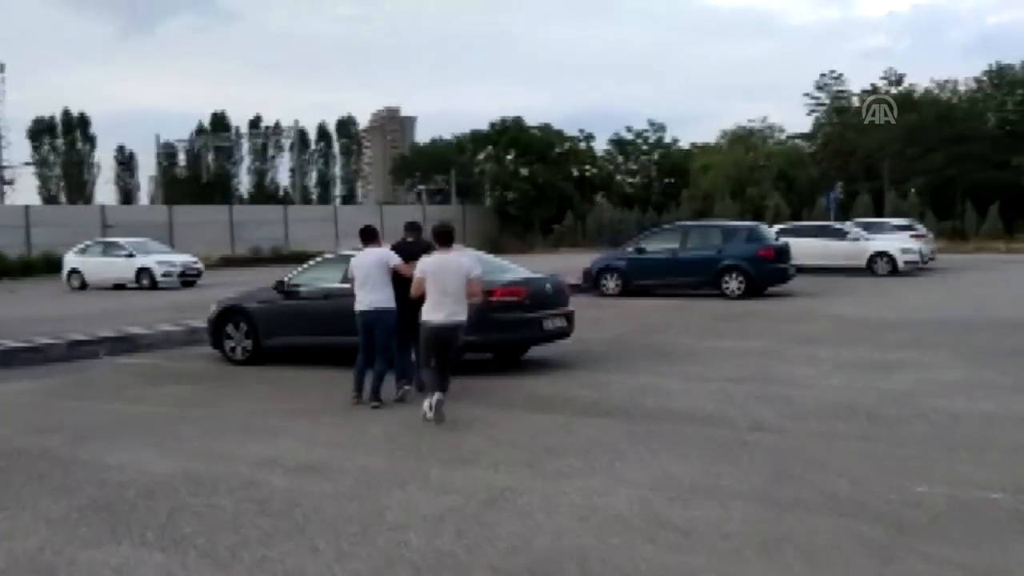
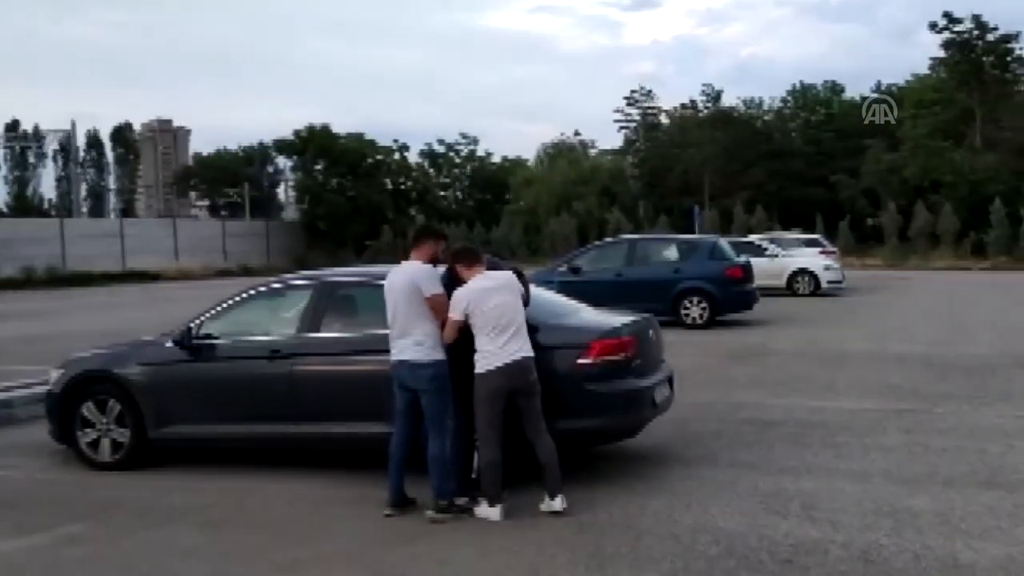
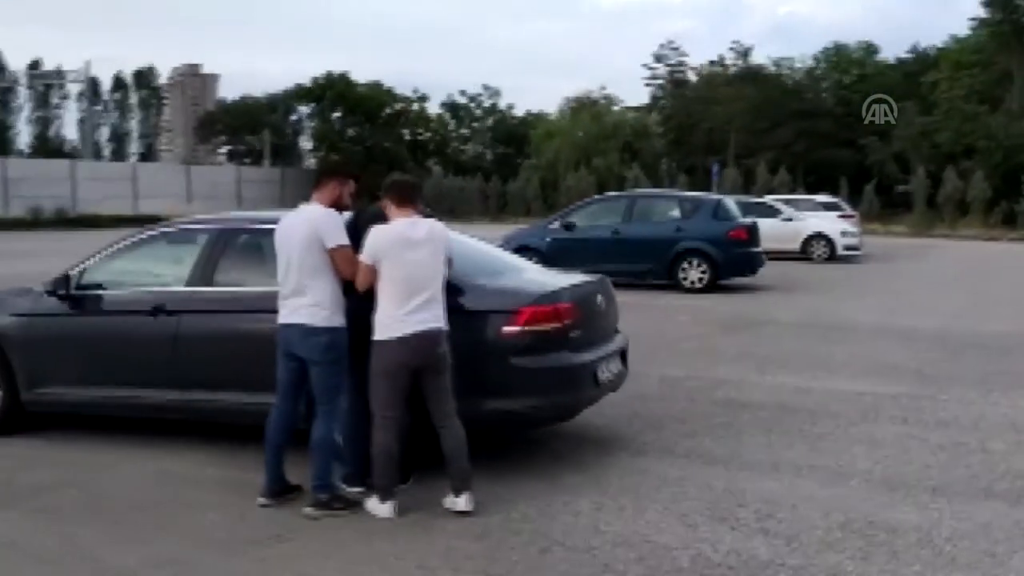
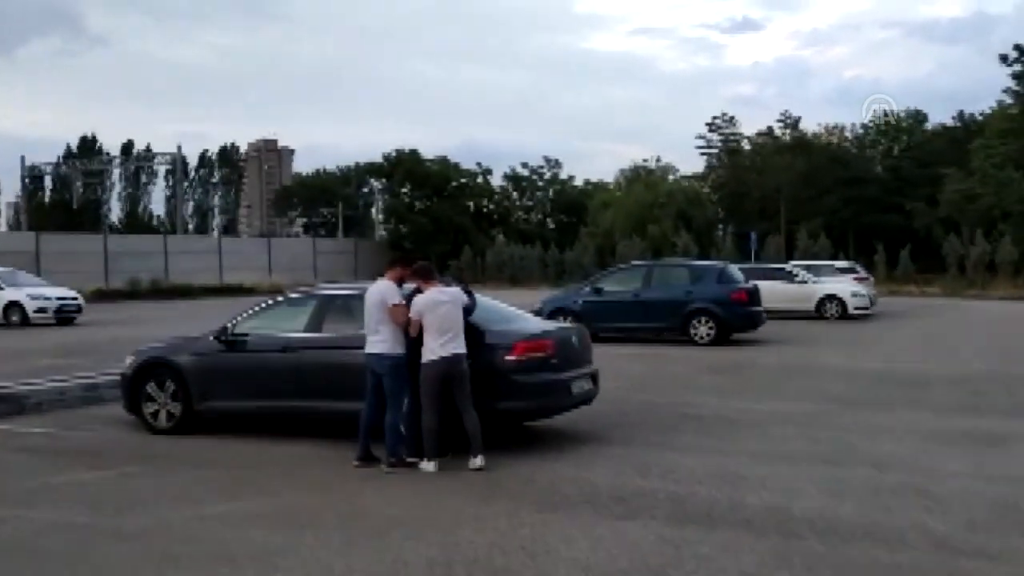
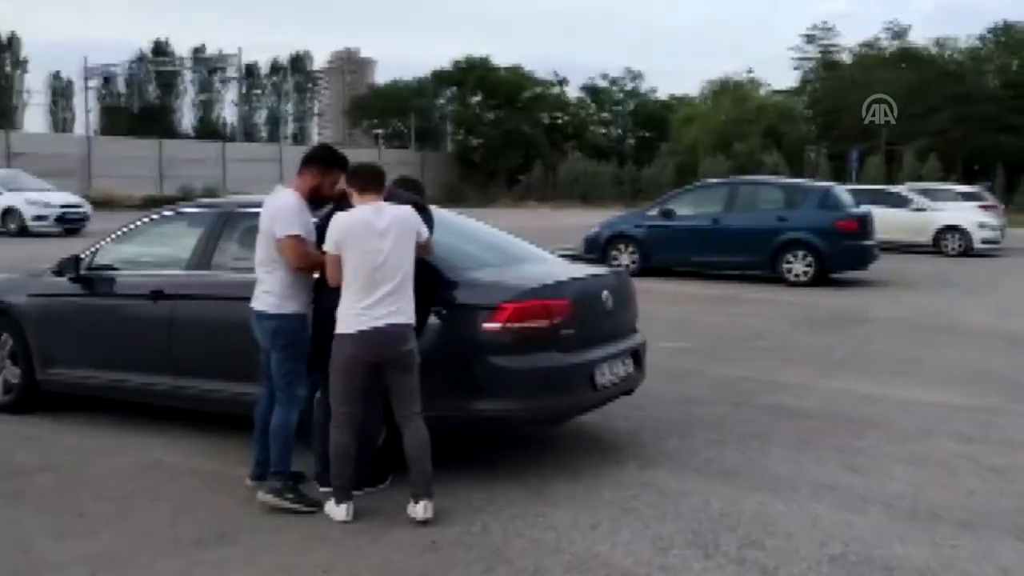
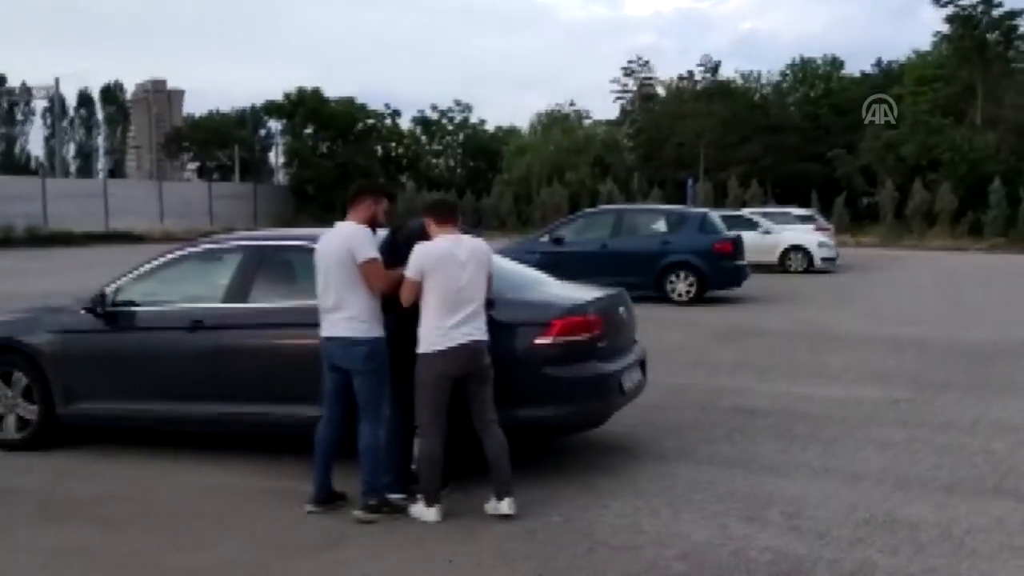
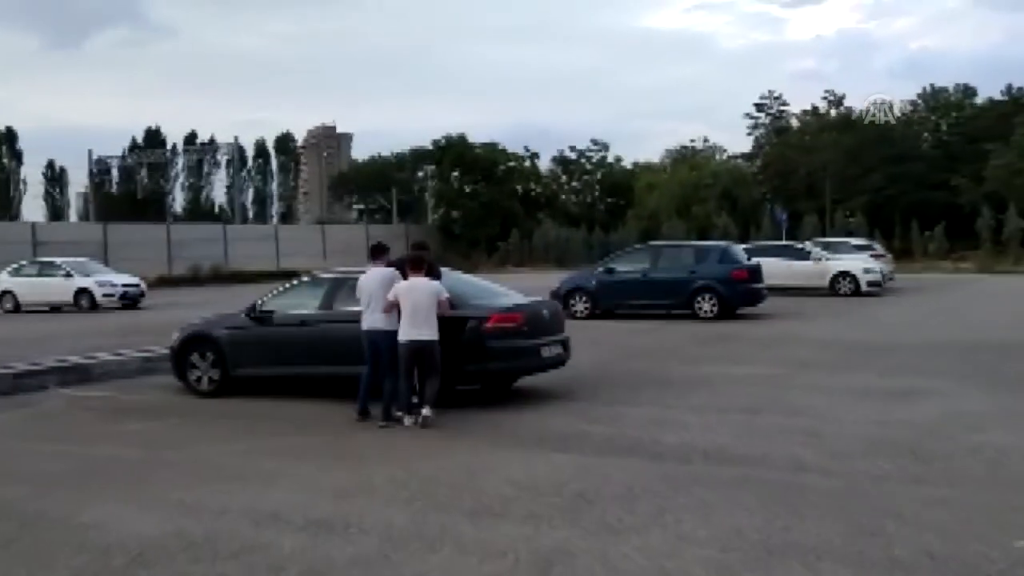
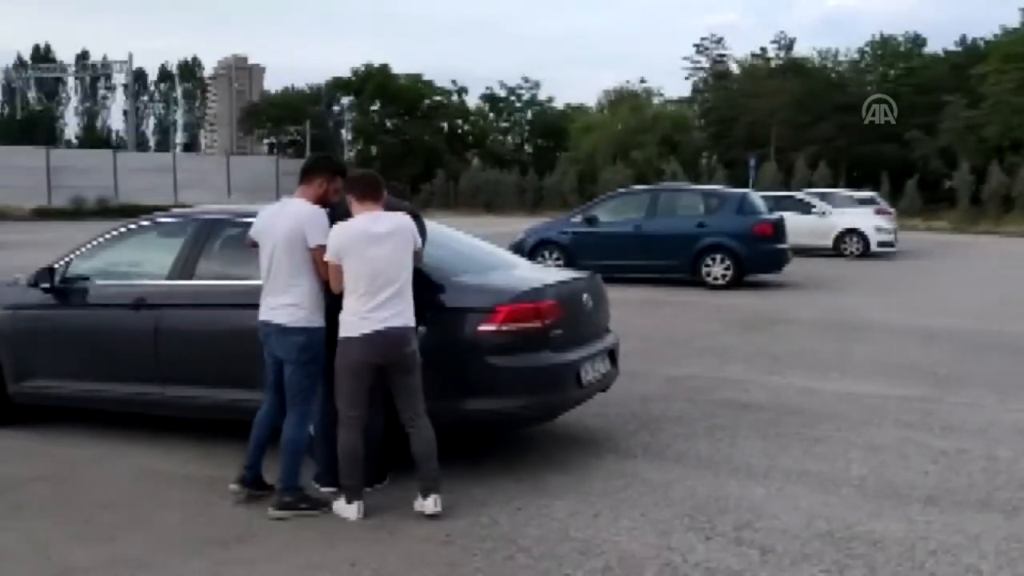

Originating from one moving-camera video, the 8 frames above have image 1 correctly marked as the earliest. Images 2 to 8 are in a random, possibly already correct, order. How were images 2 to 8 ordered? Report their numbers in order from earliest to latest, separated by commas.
7, 4, 2, 6, 3, 8, 5
